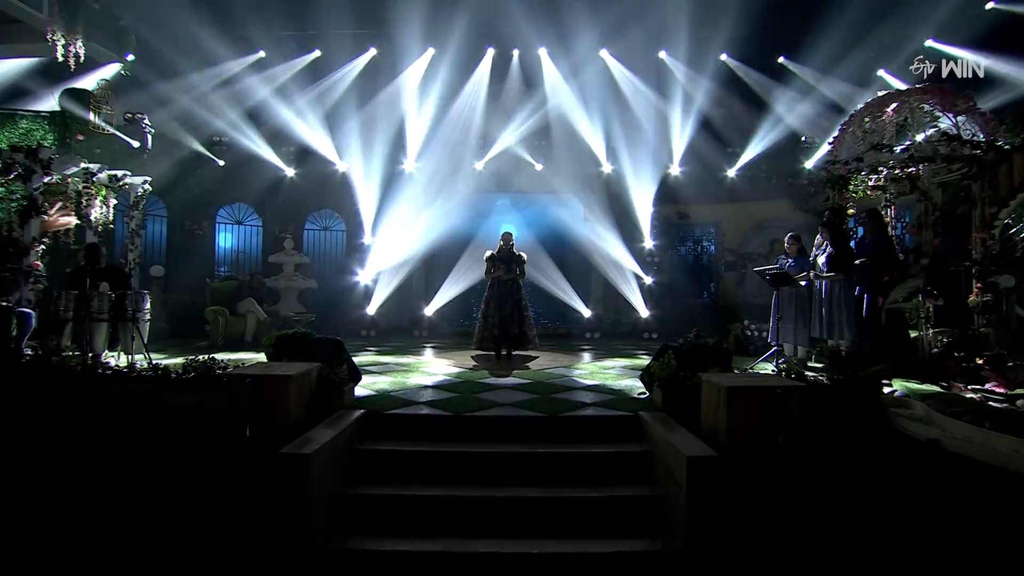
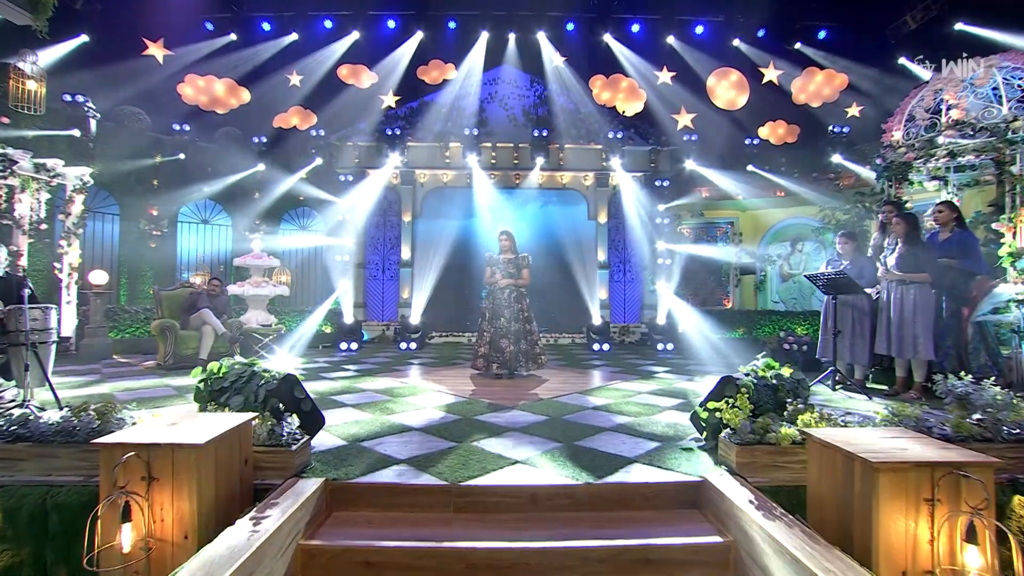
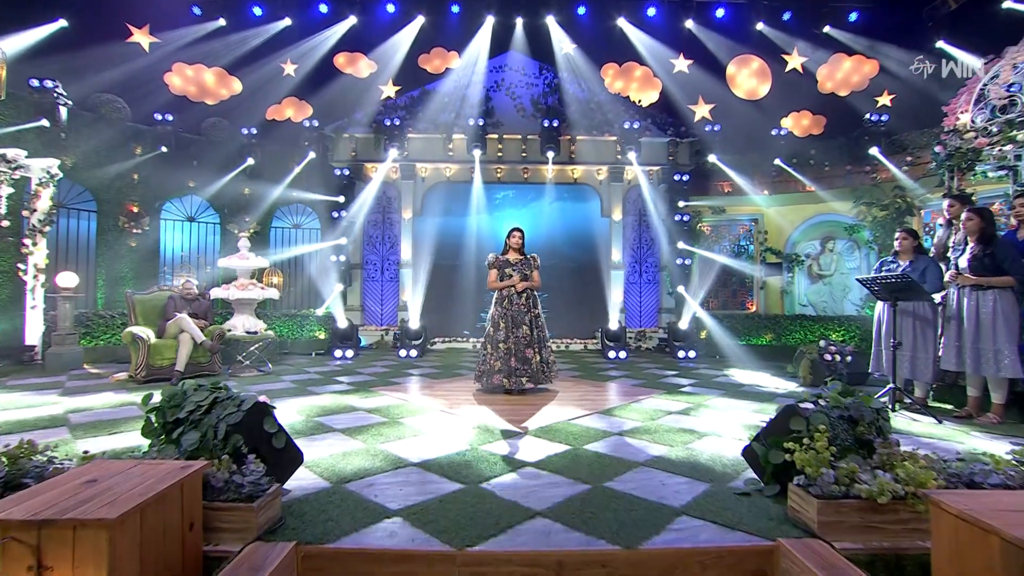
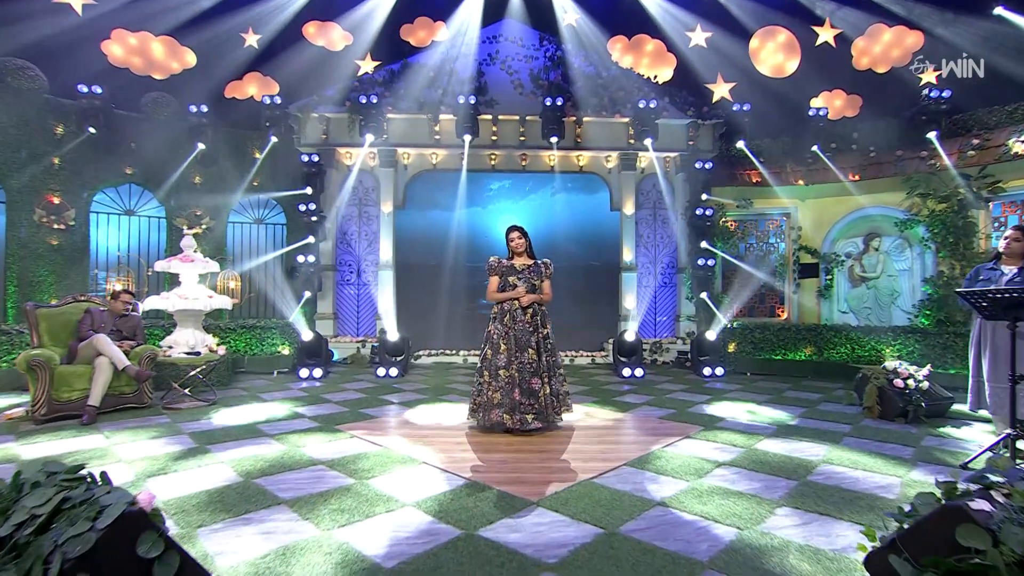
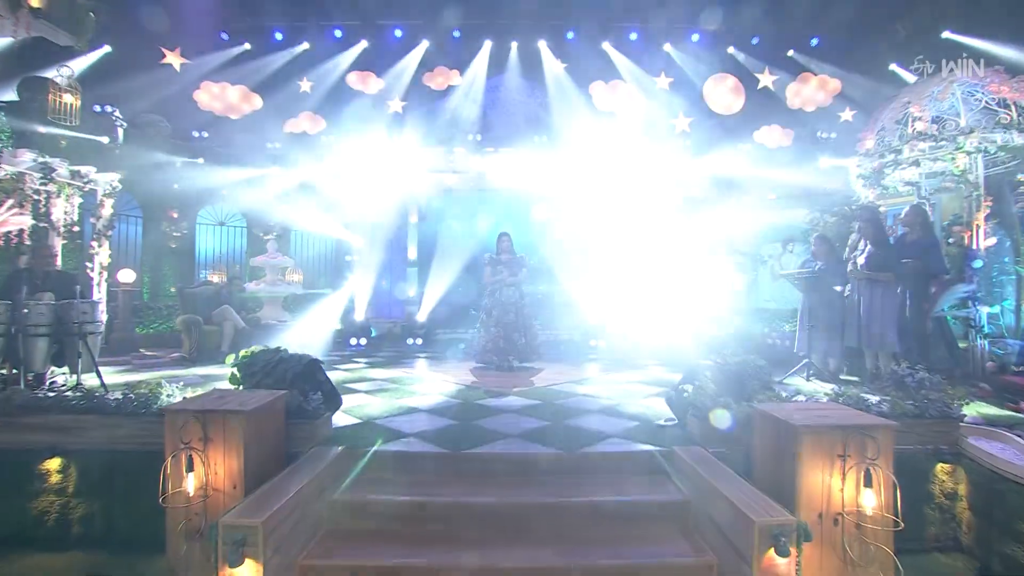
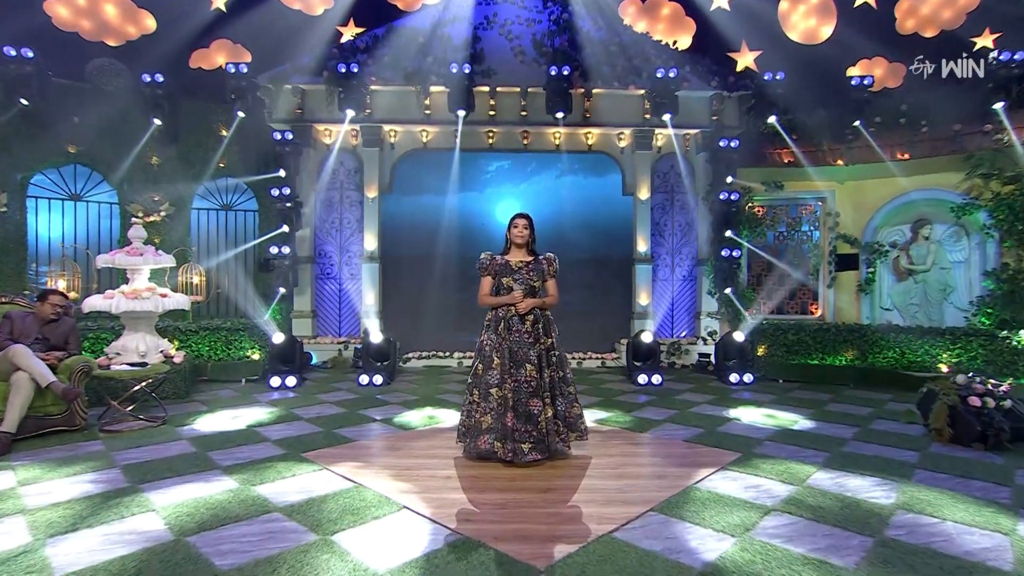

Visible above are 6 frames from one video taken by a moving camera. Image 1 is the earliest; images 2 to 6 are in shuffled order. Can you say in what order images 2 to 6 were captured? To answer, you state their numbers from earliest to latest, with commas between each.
5, 2, 3, 4, 6
